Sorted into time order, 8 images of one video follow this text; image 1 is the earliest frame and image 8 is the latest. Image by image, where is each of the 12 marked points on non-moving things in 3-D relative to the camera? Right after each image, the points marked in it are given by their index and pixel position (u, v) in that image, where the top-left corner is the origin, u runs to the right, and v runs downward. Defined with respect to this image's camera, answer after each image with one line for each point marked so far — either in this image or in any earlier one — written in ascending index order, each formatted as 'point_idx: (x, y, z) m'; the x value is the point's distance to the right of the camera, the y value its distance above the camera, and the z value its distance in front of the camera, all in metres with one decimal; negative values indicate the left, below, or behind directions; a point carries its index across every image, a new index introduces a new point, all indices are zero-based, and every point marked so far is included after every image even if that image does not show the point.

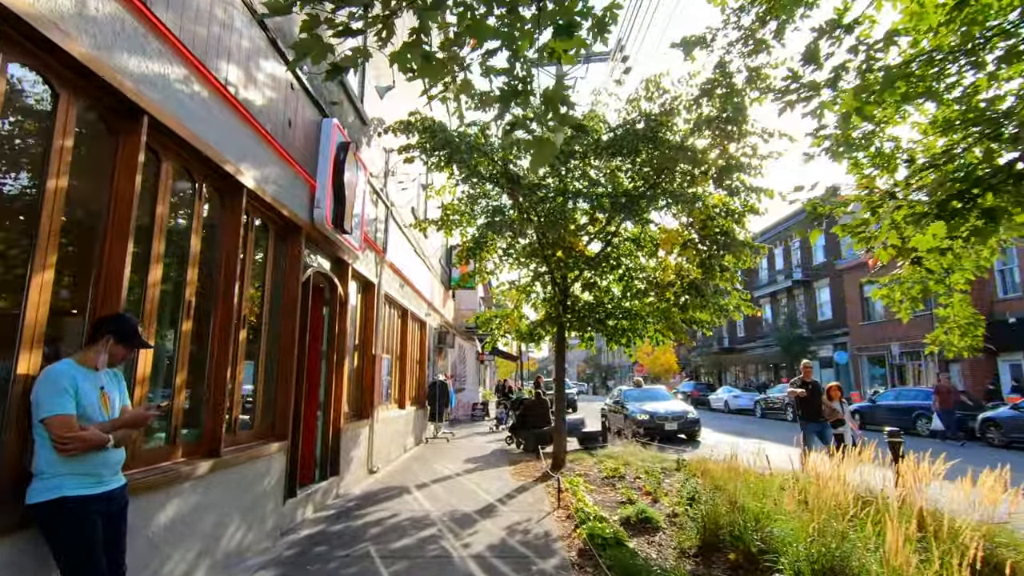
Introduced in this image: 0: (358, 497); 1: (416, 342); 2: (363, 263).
0: (-2.1, -2.9, +7.5) m
1: (-2.7, -1.5, +14.9) m
2: (-2.4, +0.4, +8.9) m
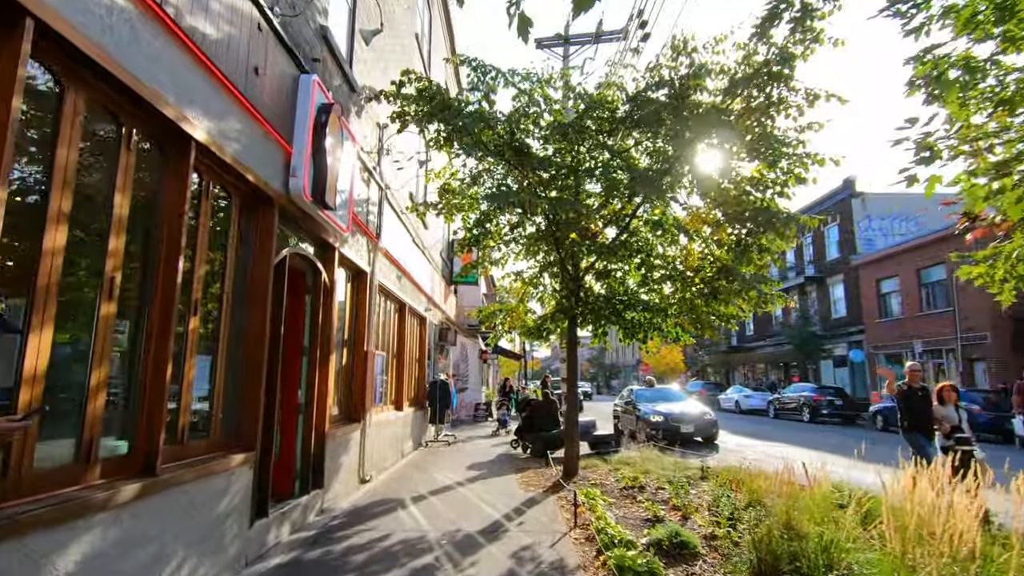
0: (-2.0, -2.7, +6.5) m
1: (-2.5, -1.3, +14.0) m
2: (-2.3, +0.6, +7.9) m
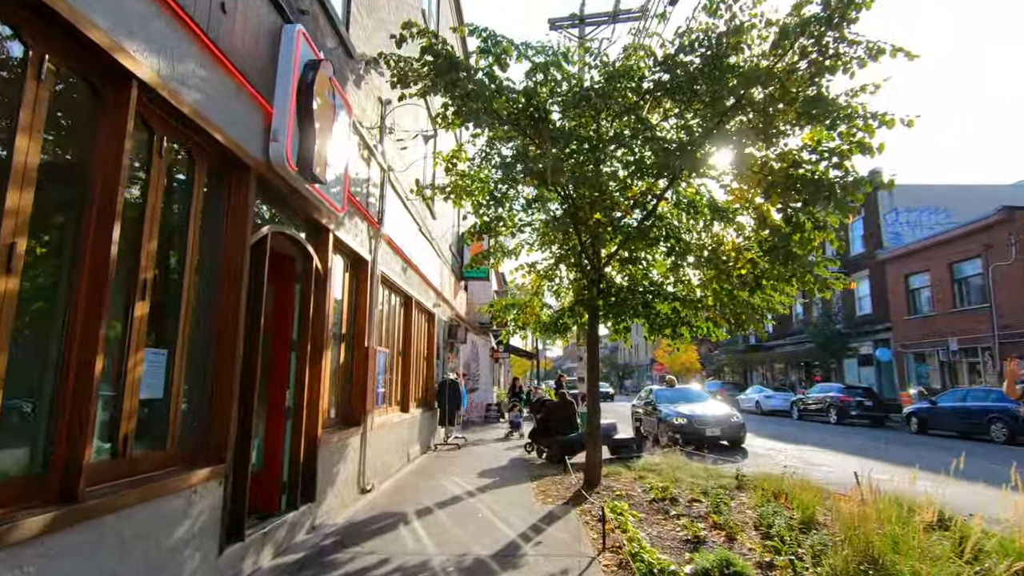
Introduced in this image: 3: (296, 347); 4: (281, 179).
0: (-1.8, -2.6, +5.8) m
1: (-2.2, -1.2, +13.2) m
2: (-2.1, +0.7, +7.1) m
3: (-2.3, -0.6, +5.8) m
4: (-2.1, +1.0, +5.0) m
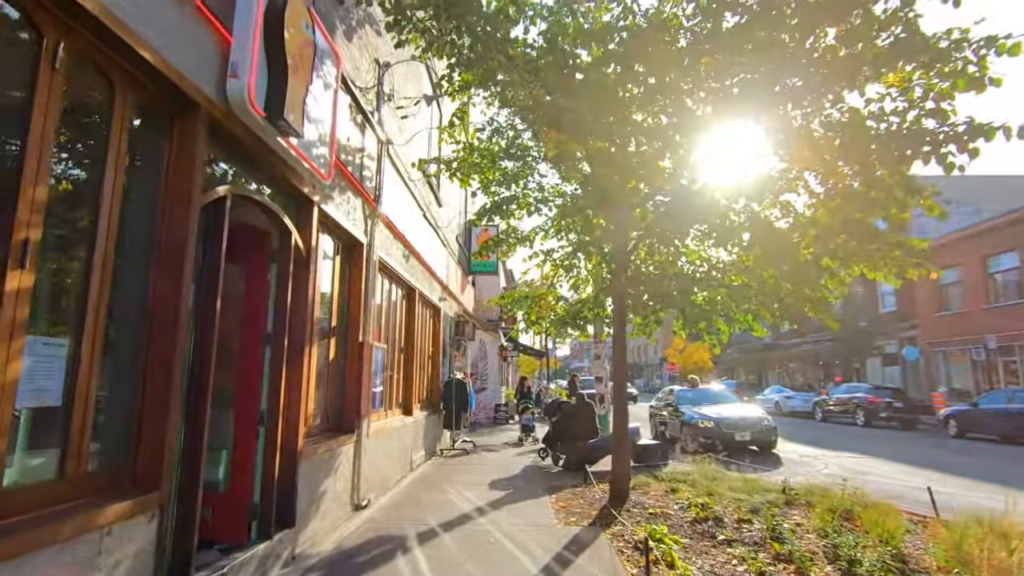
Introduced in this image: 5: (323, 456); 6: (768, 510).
0: (-1.7, -2.4, +4.7) m
1: (-1.9, -1.0, +12.2) m
2: (-1.9, +0.9, +6.1) m
3: (-2.1, -0.5, +4.8) m
4: (-2.0, +1.2, +4.0) m
5: (-1.9, -1.7, +5.5) m
6: (+3.2, -2.8, +6.7) m
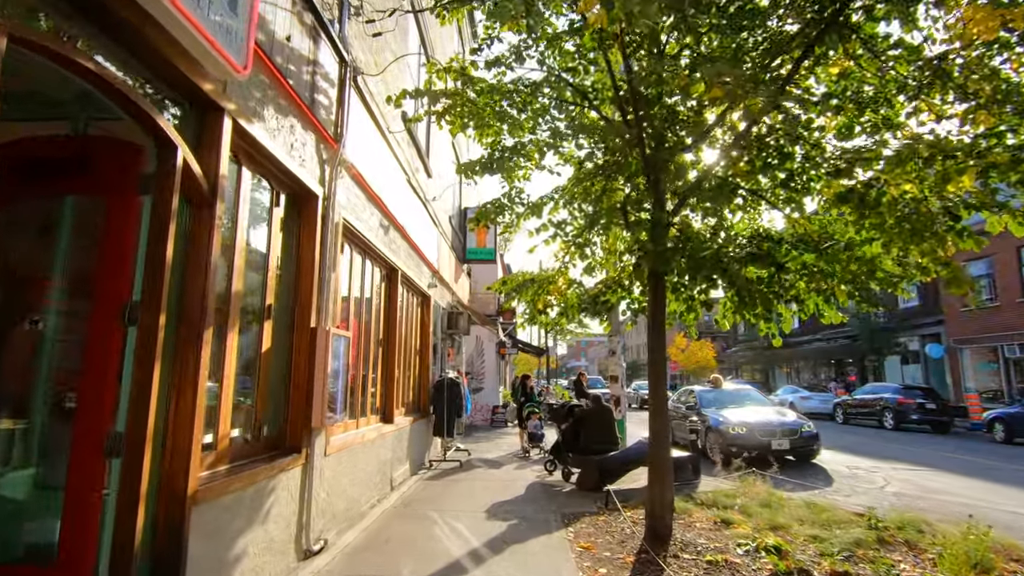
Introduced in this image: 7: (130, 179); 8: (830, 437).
0: (-1.6, -2.1, +3.0) m
1: (-1.9, -0.7, +10.4) m
2: (-1.9, +1.2, +4.3) m
3: (-2.1, -0.2, +3.0) m
4: (-1.9, +1.5, +2.2) m
5: (-1.9, -1.4, +3.7) m
6: (+3.3, -2.5, +5.0) m
7: (-2.2, +0.6, +3.1) m
8: (+10.6, -4.9, +18.0) m
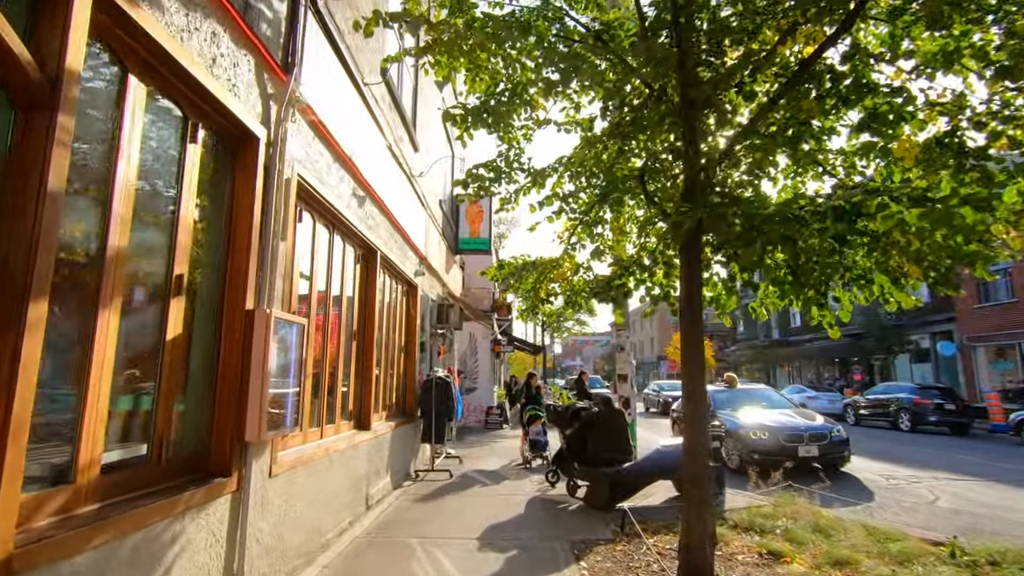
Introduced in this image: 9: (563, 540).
0: (-1.6, -1.9, +1.7) m
1: (-1.9, -0.5, +9.2) m
2: (-1.9, +1.4, +3.1) m
3: (-2.0, 0.0, +1.8) m
4: (-1.8, +1.7, +0.9) m
5: (-1.9, -1.2, +2.5) m
6: (+3.3, -2.3, +3.8) m
7: (-2.2, +0.8, +1.9) m
8: (+10.5, -4.7, +16.9) m
9: (+0.5, -2.6, +5.6) m
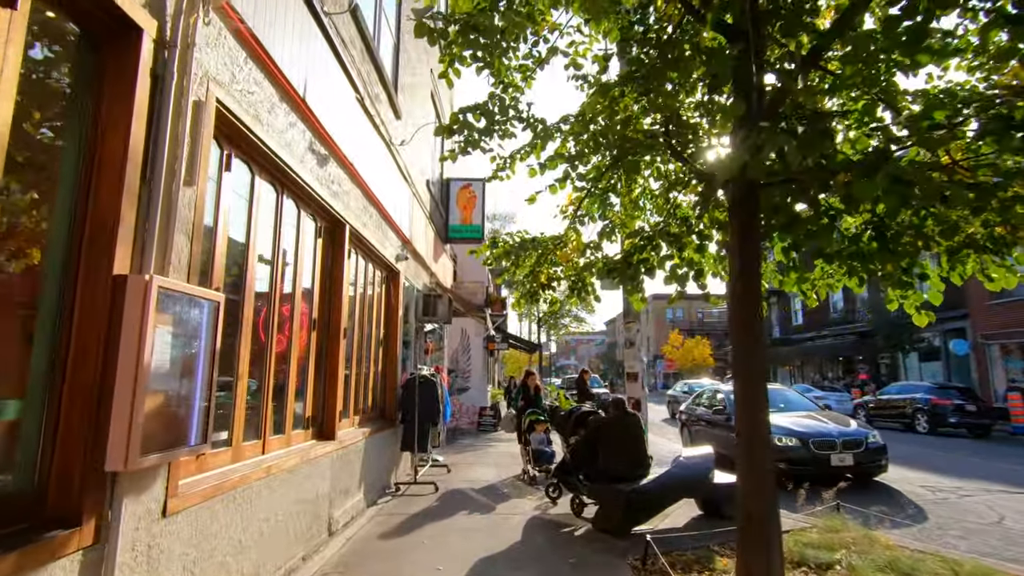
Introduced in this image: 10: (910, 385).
0: (-1.6, -1.7, +0.5) m
1: (-2.0, -0.2, +8.0) m
2: (-1.9, +1.6, +1.9) m
3: (-2.0, +0.3, +0.5) m
4: (-1.8, +1.9, -0.3) m
5: (-1.9, -1.0, +1.3) m
6: (+3.2, -2.1, +2.7) m
7: (-2.2, +1.0, +0.7) m
8: (+10.3, -4.5, +15.8) m
9: (+0.5, -2.4, +4.5) m
10: (+14.4, -3.5, +19.5) m
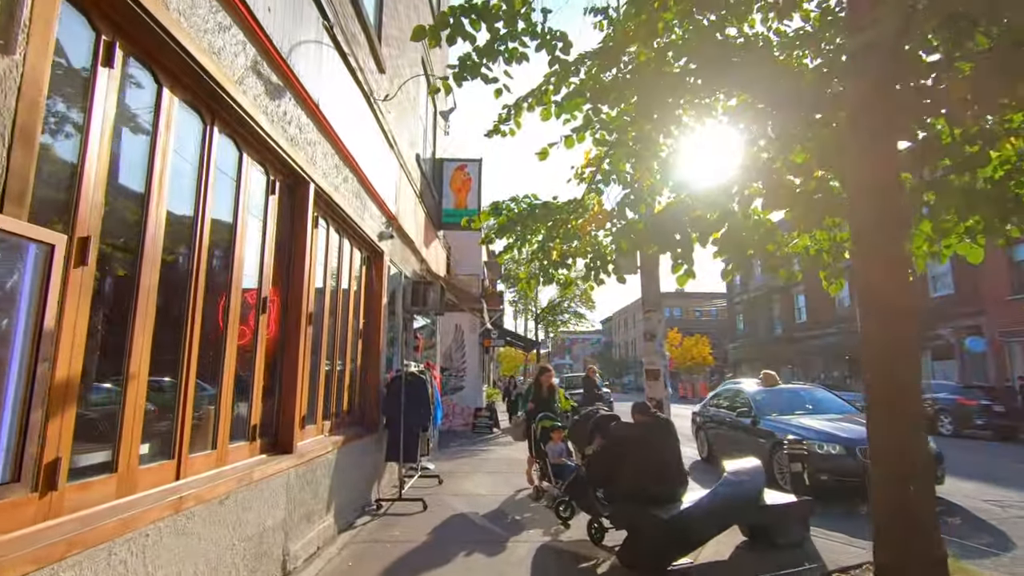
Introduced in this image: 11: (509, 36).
0: (-1.5, -1.5, -0.7) m
1: (-2.0, 0.0, +6.7) m
2: (-1.8, +1.9, +0.7) m
3: (-1.9, +0.5, -0.7) m
4: (-1.7, +2.1, -1.5) m
5: (-1.8, -0.8, +0.1) m
6: (+3.3, -1.8, +1.5) m
7: (-2.1, +1.3, -0.5) m
8: (+10.2, -4.3, +14.7) m
9: (+0.6, -2.2, +3.3) m
10: (+14.3, -3.3, +18.4) m
11: (0.0, +1.8, +3.9) m
